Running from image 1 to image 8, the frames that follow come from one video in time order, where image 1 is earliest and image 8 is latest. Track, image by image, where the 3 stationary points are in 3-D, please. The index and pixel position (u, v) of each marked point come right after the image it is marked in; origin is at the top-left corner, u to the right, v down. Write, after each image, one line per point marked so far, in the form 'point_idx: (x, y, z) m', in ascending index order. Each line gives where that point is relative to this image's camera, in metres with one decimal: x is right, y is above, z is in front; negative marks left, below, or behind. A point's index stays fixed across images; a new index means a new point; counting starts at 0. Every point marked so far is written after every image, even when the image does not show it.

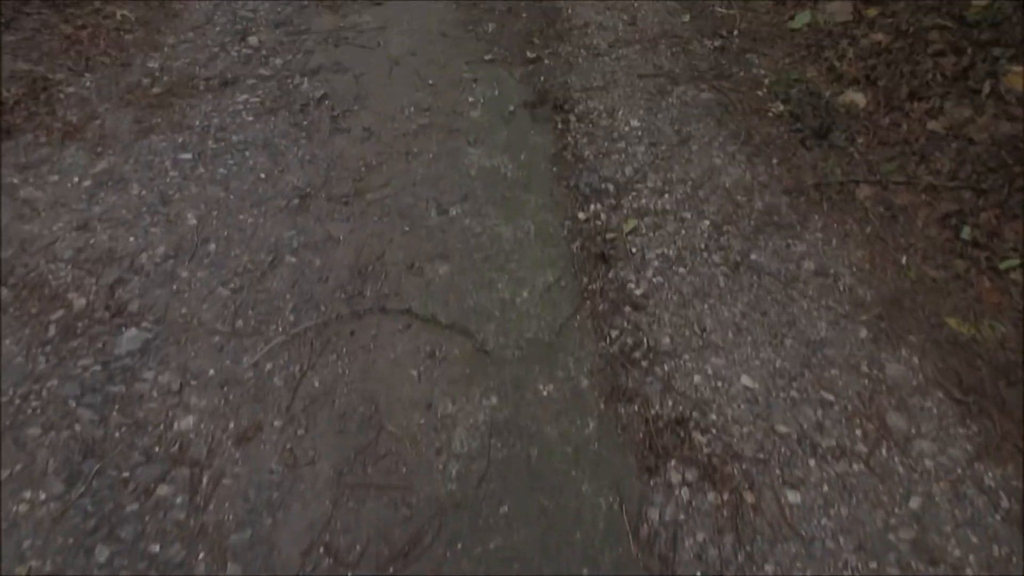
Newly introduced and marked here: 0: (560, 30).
0: (+0.2, +1.0, +3.4) m
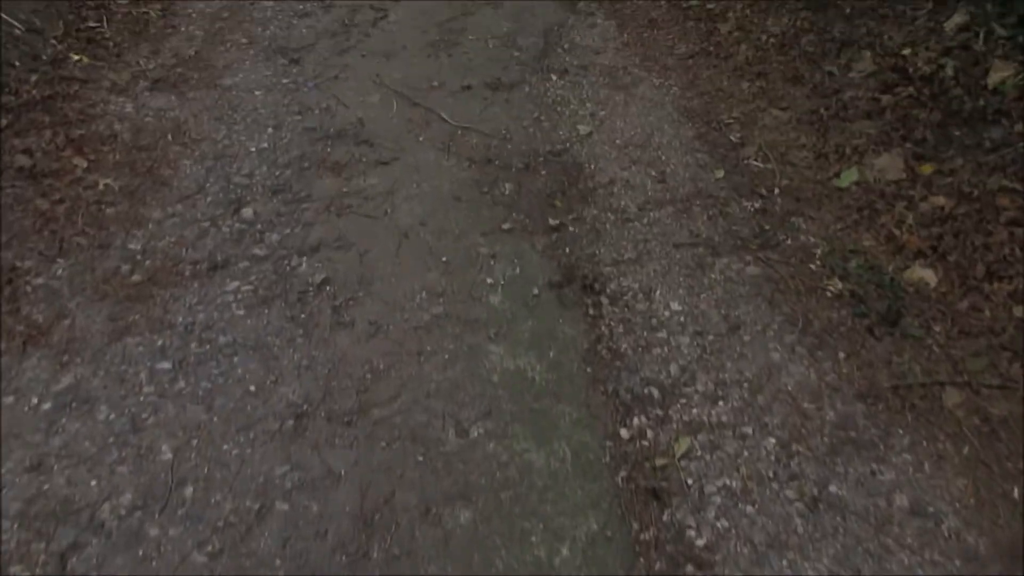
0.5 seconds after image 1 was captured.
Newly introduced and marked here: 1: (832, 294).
0: (+0.3, +0.4, +3.1) m
1: (+1.0, 0.0, +2.6) m
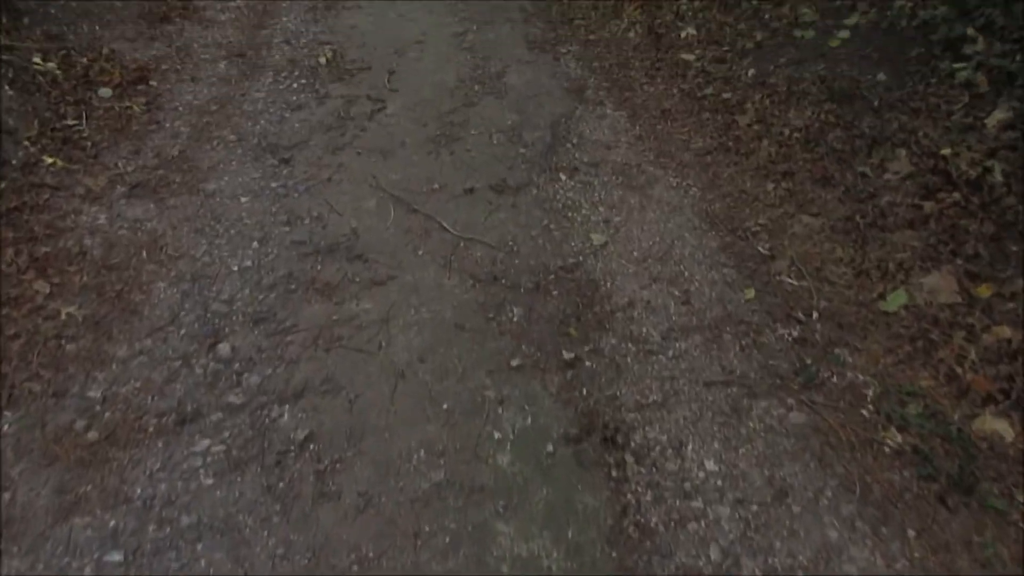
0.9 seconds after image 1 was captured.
0: (+0.3, -0.1, +2.8) m
1: (+1.0, -0.4, +2.2) m
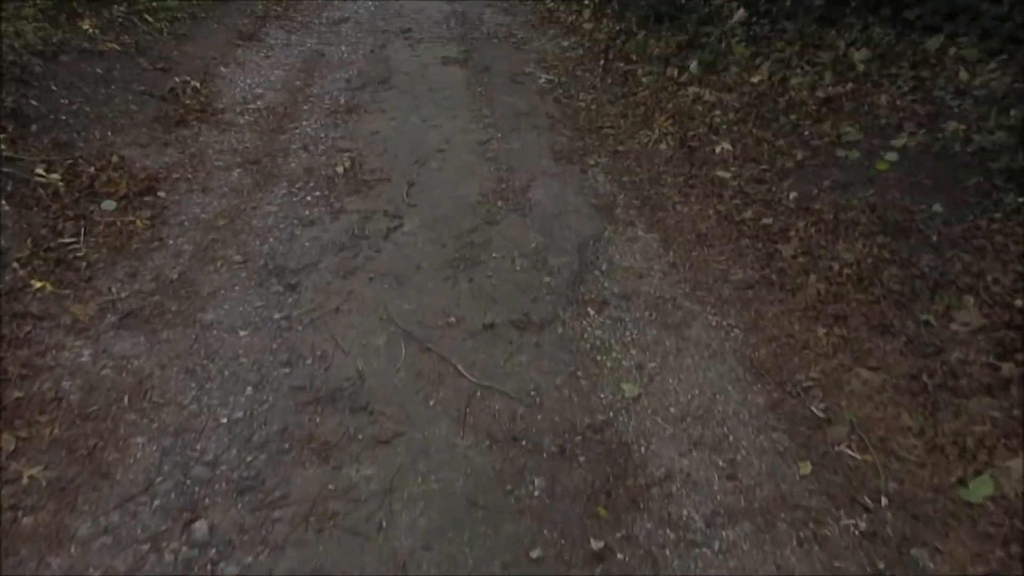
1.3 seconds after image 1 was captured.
0: (+0.4, -0.6, +2.5) m
1: (+1.0, -0.9, +1.8) m
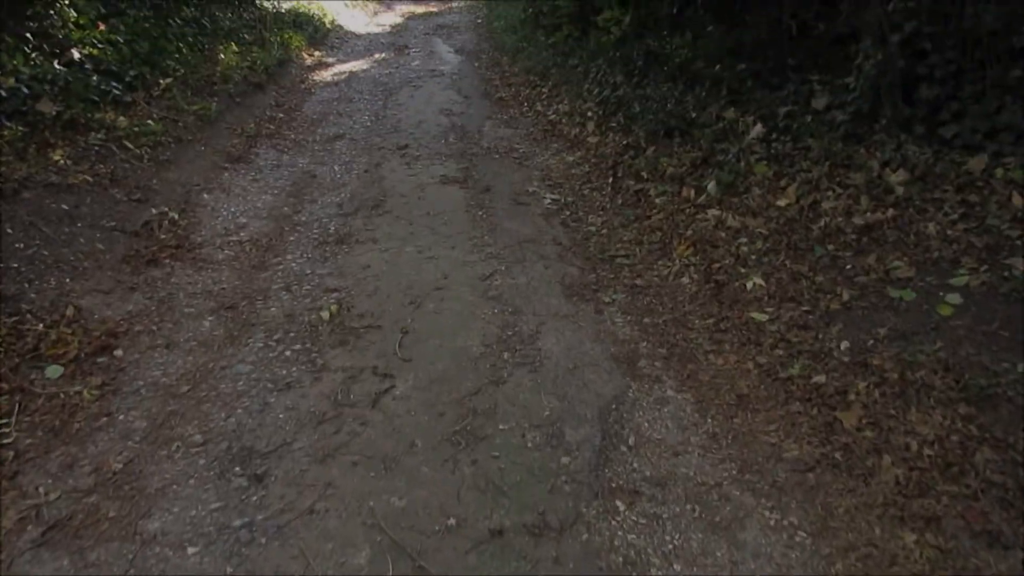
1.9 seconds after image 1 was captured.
0: (+0.4, -1.1, +1.8) m
1: (+1.1, -1.3, +1.1) m
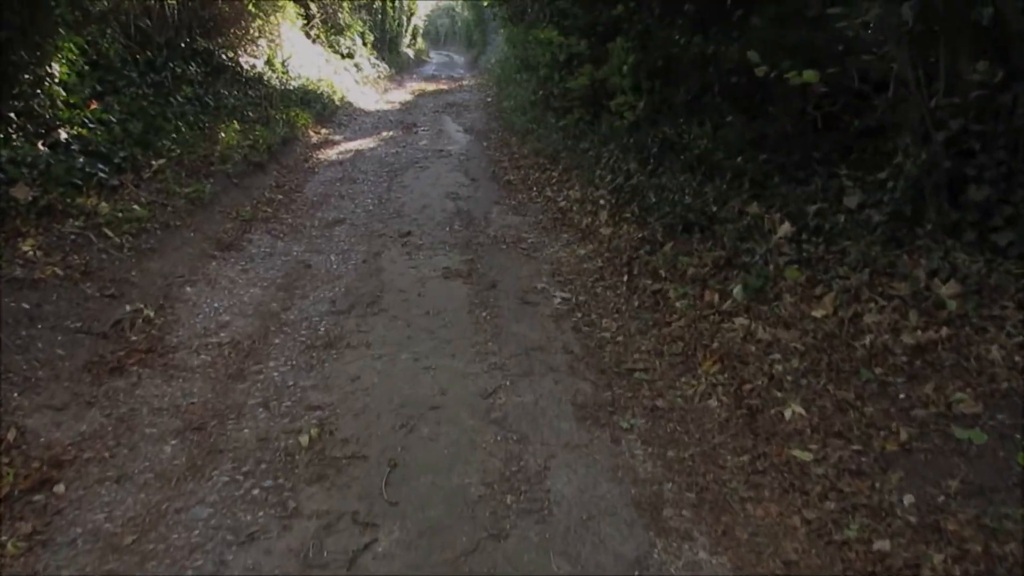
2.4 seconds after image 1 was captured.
0: (+0.4, -1.5, +1.2) m
1: (+1.1, -1.6, +0.5) m
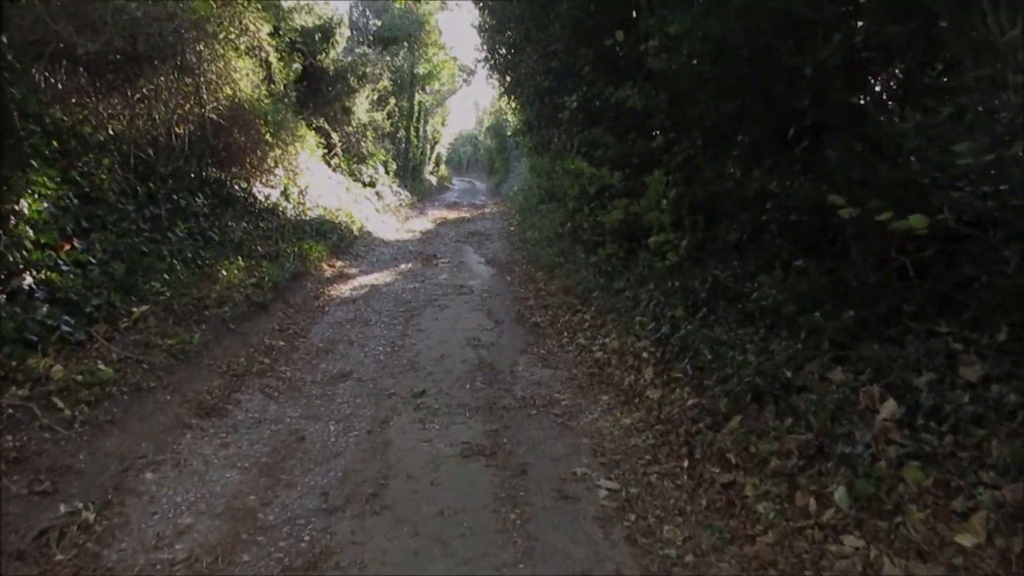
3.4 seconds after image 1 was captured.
0: (+0.5, -1.8, -0.1) m
1: (+1.1, -1.9, -0.8) m
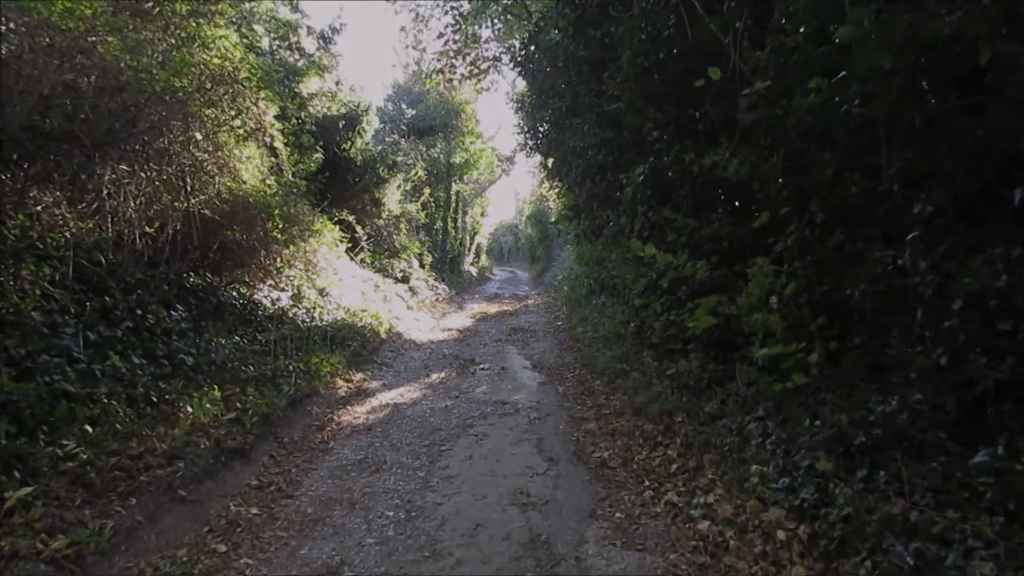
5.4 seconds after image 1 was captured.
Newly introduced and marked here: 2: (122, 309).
0: (+0.5, -1.9, -2.5) m
1: (+1.1, -1.9, -3.3) m
2: (-3.4, -0.2, +7.4) m
